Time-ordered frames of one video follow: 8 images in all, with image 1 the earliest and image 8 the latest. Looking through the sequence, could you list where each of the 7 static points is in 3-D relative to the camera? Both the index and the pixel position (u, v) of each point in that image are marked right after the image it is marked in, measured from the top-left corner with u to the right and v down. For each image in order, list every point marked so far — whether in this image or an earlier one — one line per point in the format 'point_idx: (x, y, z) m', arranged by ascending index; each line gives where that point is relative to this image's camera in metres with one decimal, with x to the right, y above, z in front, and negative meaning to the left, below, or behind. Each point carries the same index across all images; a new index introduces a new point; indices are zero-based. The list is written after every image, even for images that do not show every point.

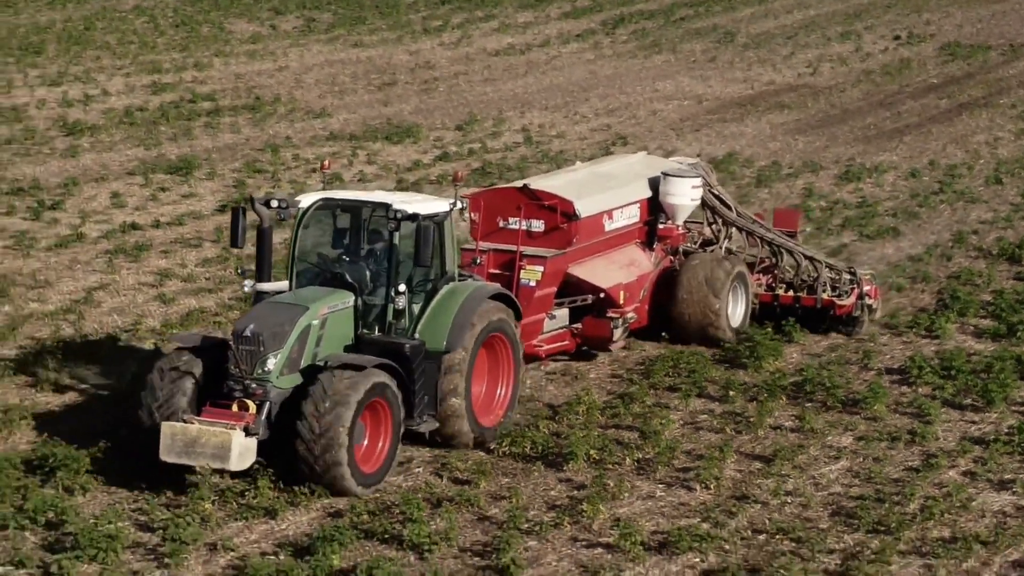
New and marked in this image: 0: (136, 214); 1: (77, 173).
0: (-4.1, +0.8, +16.7) m
1: (-5.3, +1.4, +18.6) m
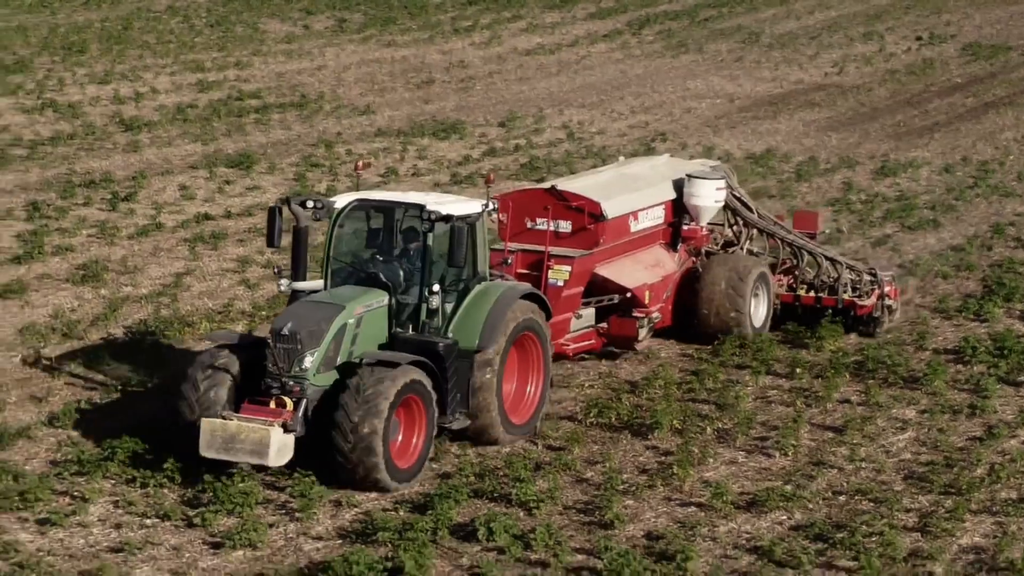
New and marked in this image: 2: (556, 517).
0: (-3.4, +0.9, +17.3) m
1: (-4.6, +1.5, +19.3) m
2: (+0.3, -1.3, +9.0) m
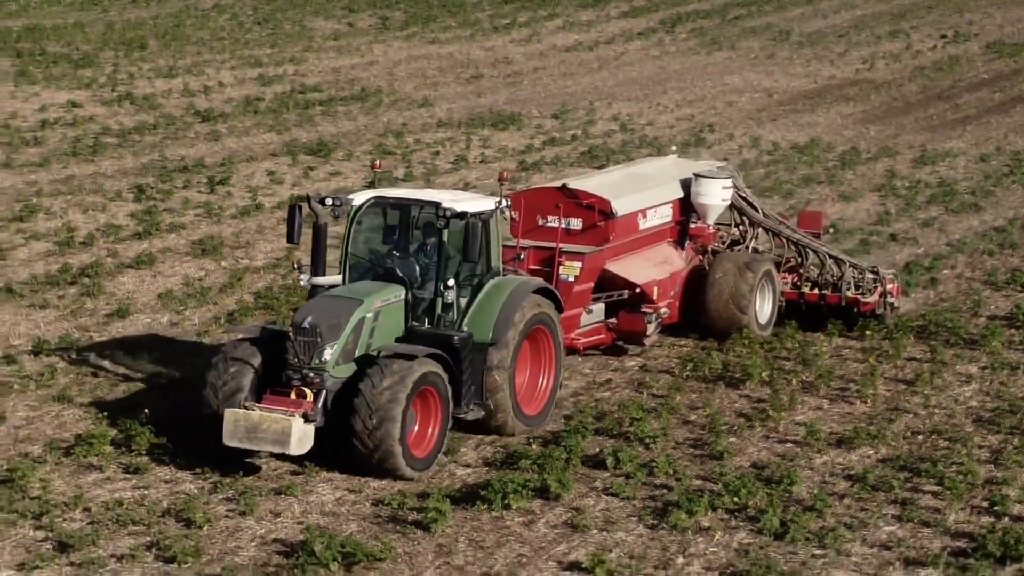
0: (-2.6, +1.2, +18.6) m
1: (-3.8, +1.8, +20.6) m
2: (+1.1, -1.1, +10.2) m
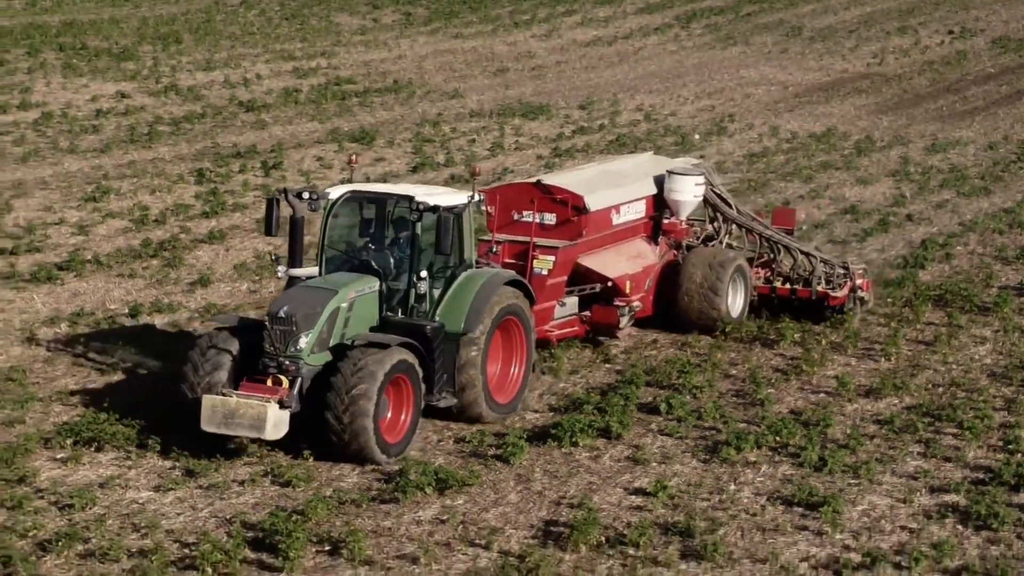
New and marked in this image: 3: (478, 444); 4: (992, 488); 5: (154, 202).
0: (-2.1, +1.5, +19.7) m
1: (-3.3, +2.1, +21.7) m
2: (+1.5, -0.8, +11.3) m
3: (-0.2, -1.0, +10.2) m
4: (+3.0, -1.3, +9.6) m
5: (-4.0, +1.0, +17.4) m
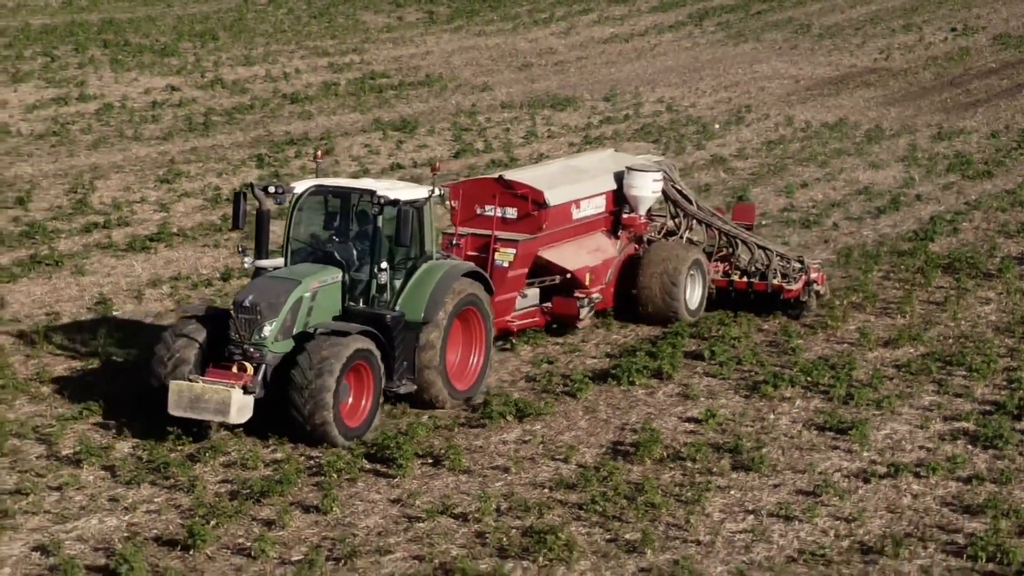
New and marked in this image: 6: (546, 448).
0: (-1.6, +1.8, +21.2) m
1: (-2.8, +2.4, +23.2) m
2: (+2.0, -0.5, +12.8) m
3: (+0.3, -0.7, +11.6) m
4: (+3.5, -0.9, +11.0) m
5: (-3.5, +1.3, +18.8) m
6: (+0.2, -1.1, +10.3) m
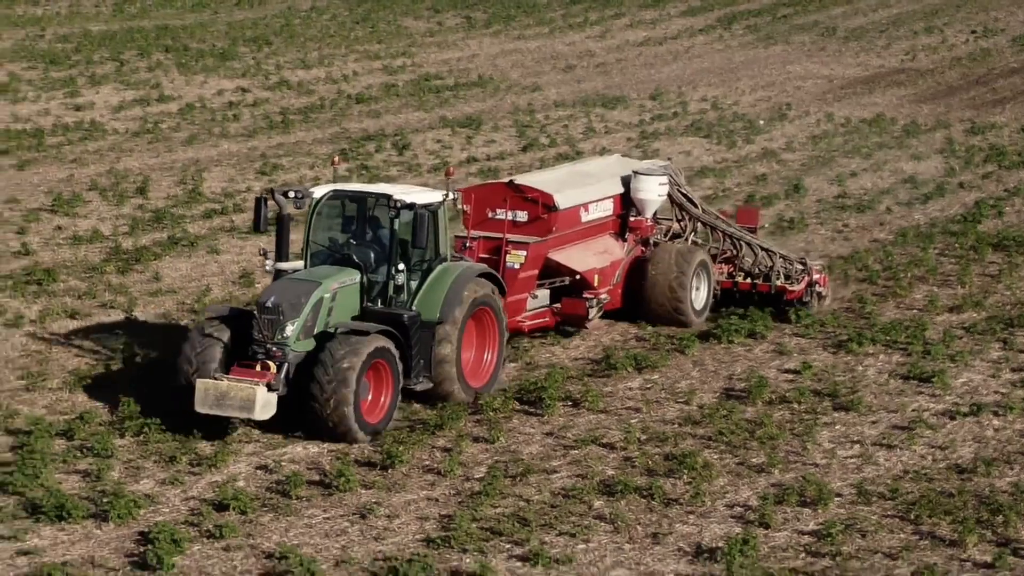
0: (-0.7, +2.0, +22.6) m
1: (-1.9, +2.6, +24.6) m
2: (+3.0, -0.2, +14.2) m
3: (+1.2, -0.5, +13.1) m
4: (+4.5, -0.6, +12.4) m
5: (-2.6, +1.5, +20.3) m
6: (+1.2, -0.8, +11.7) m
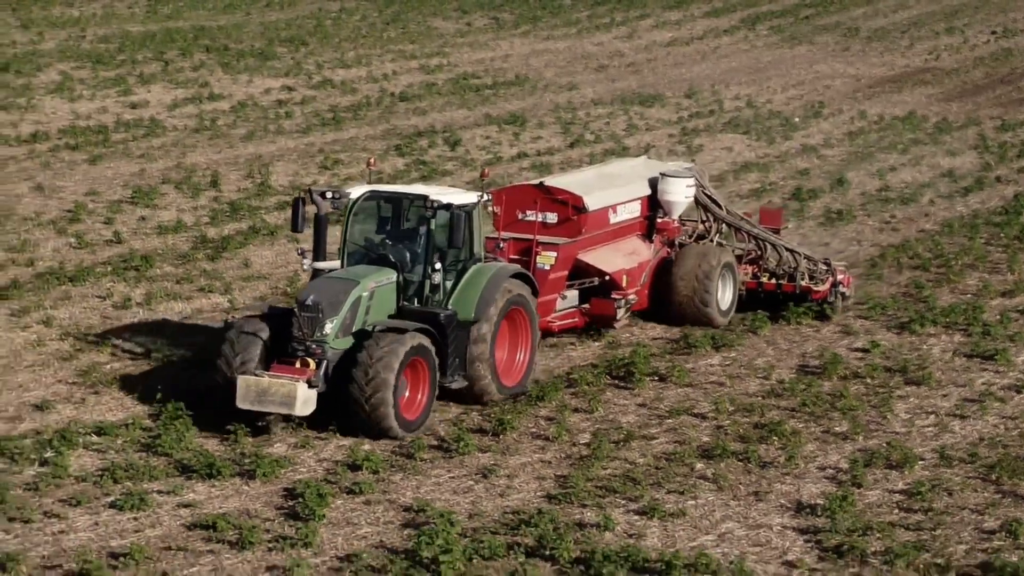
0: (+0.1, +2.1, +23.3) m
1: (-1.1, +2.7, +25.3) m
2: (+3.7, -0.1, +14.9) m
3: (+1.9, -0.3, +13.8) m
4: (+5.2, -0.5, +13.1) m
5: (-1.8, +1.6, +21.0) m
6: (+1.9, -0.7, +12.4) m
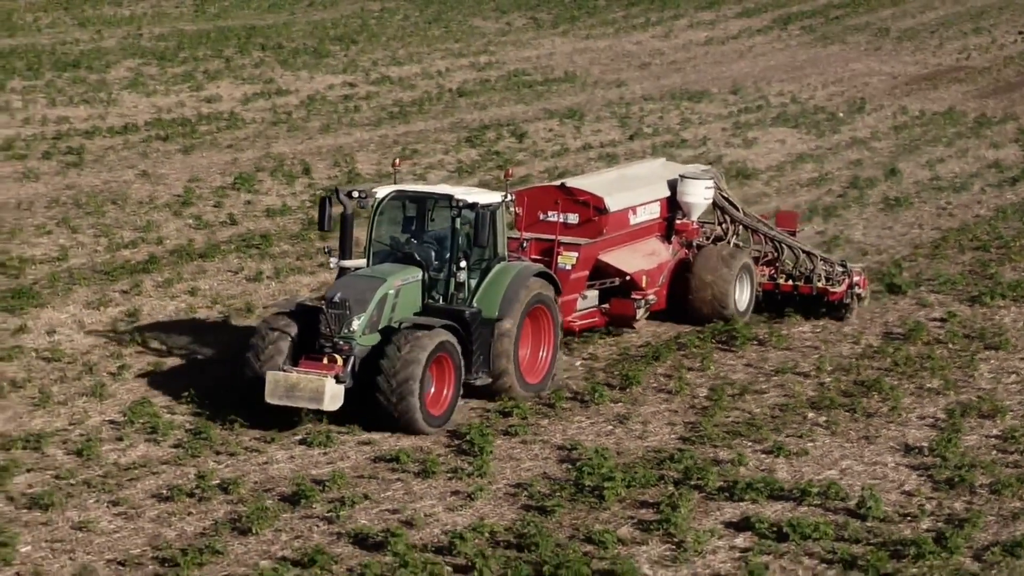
0: (+1.1, +2.4, +24.4) m
1: (-0.1, +2.9, +26.4) m
2: (+4.7, +0.1, +16.0) m
3: (+2.9, -0.1, +14.9) m
4: (+6.1, -0.3, +14.2) m
5: (-0.8, +1.9, +22.1) m
6: (+2.9, -0.4, +13.5) m
